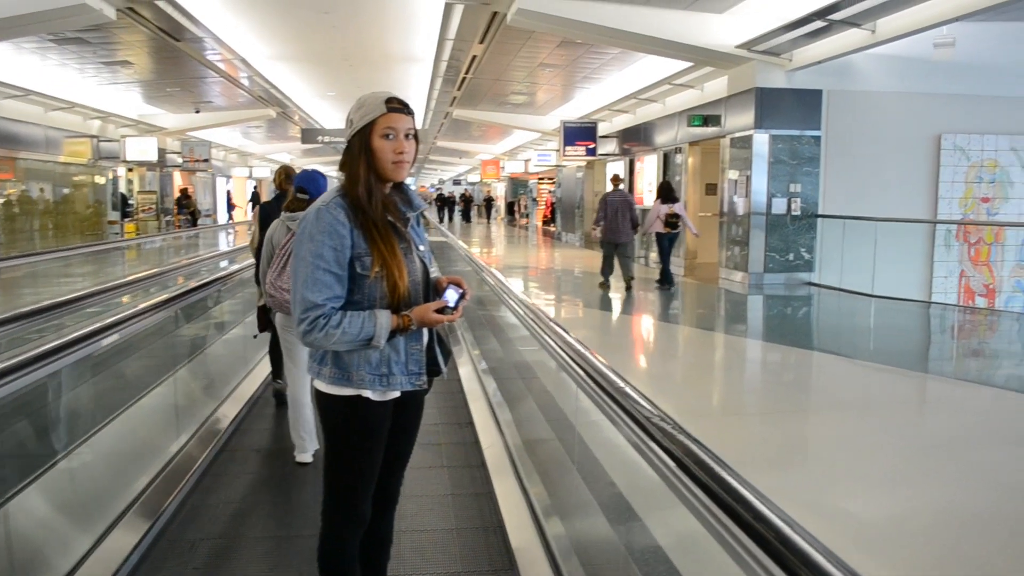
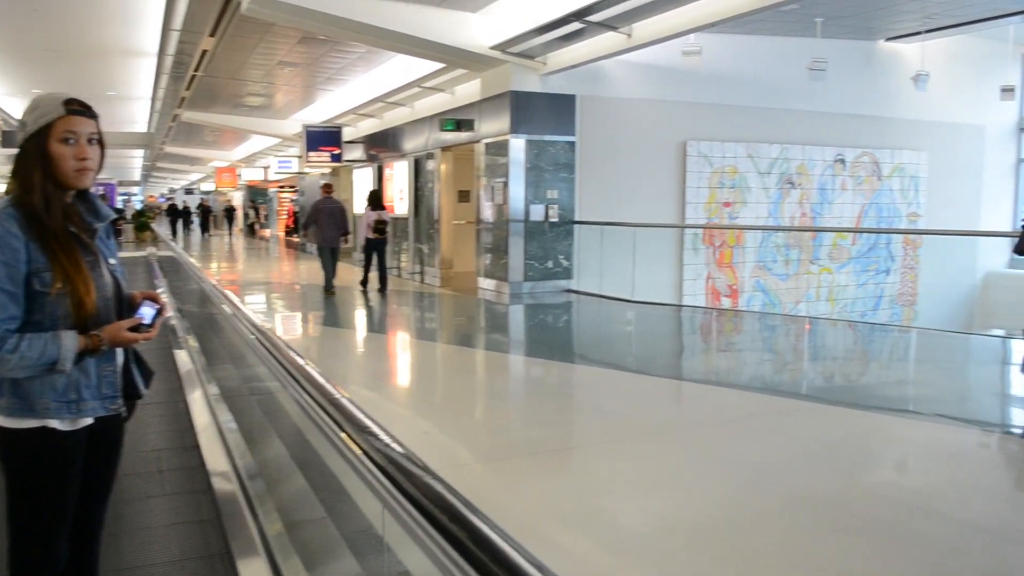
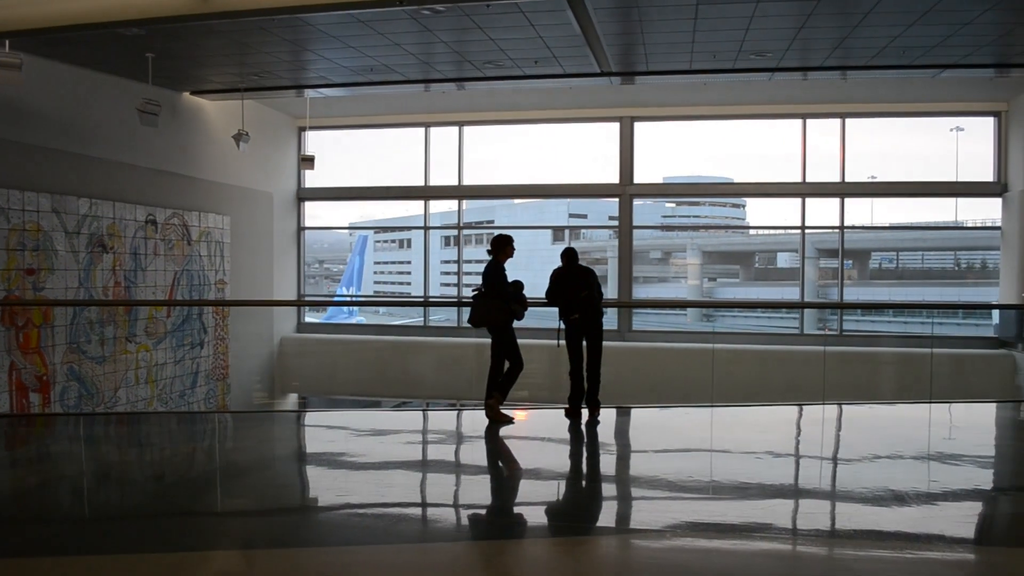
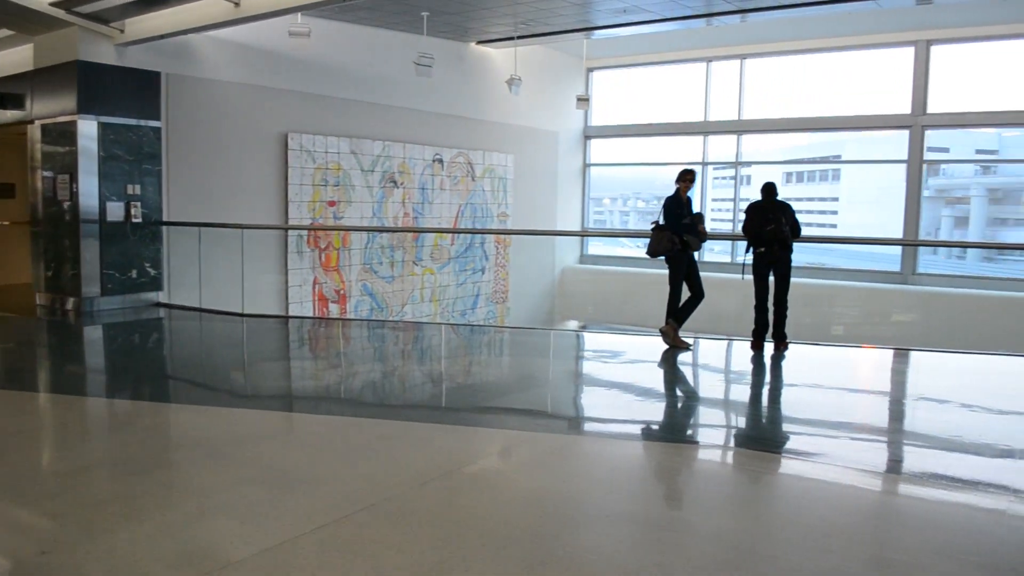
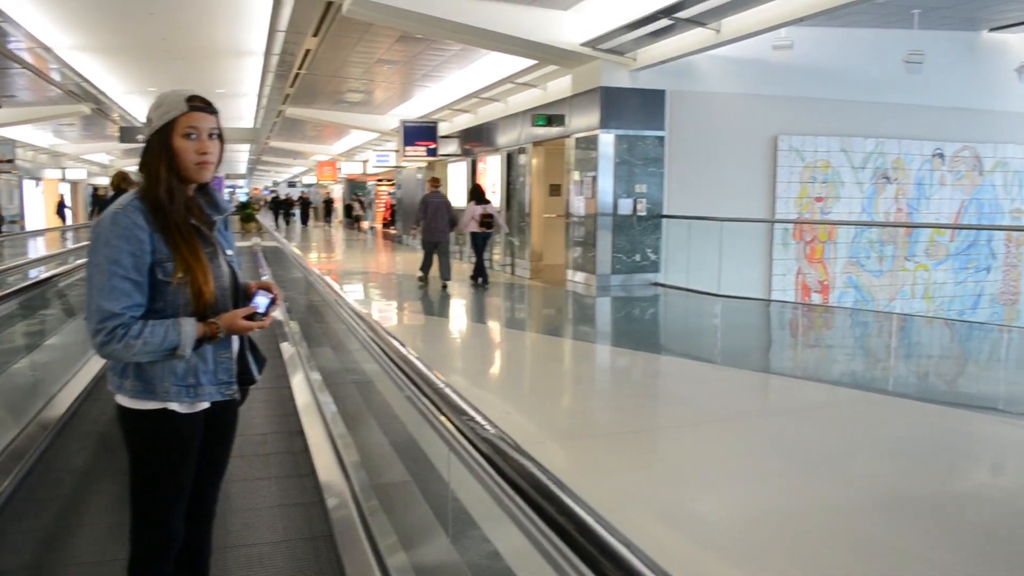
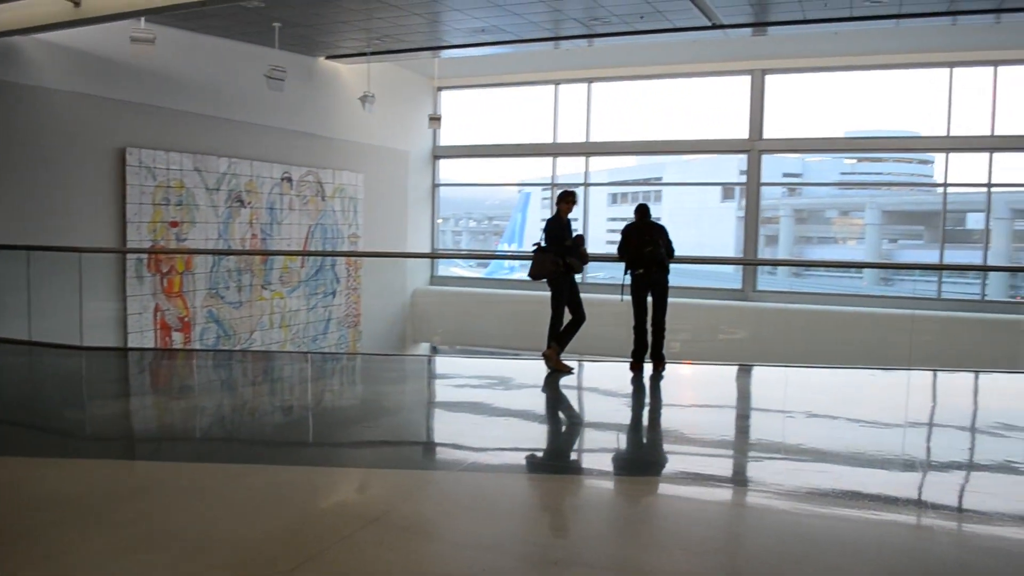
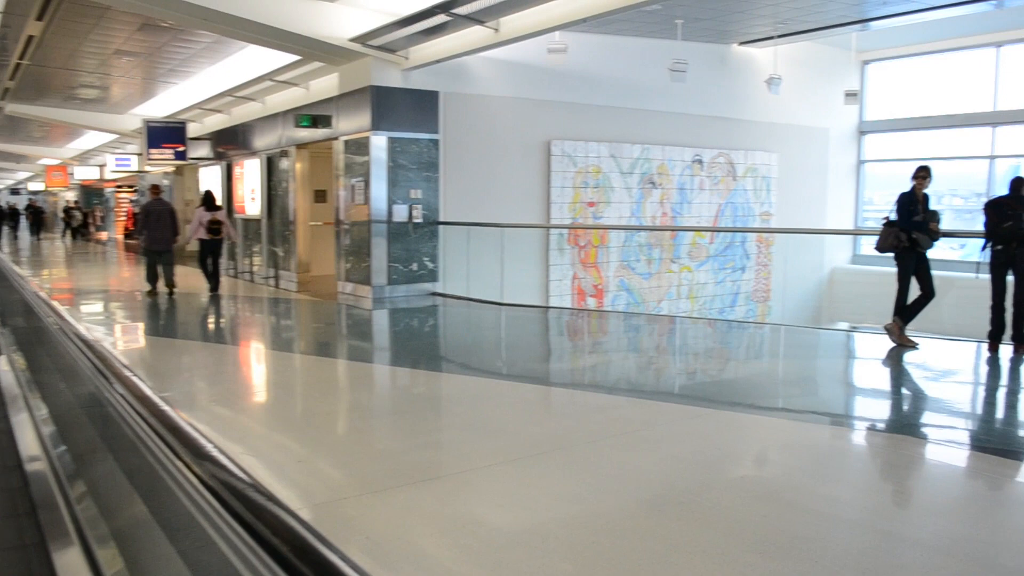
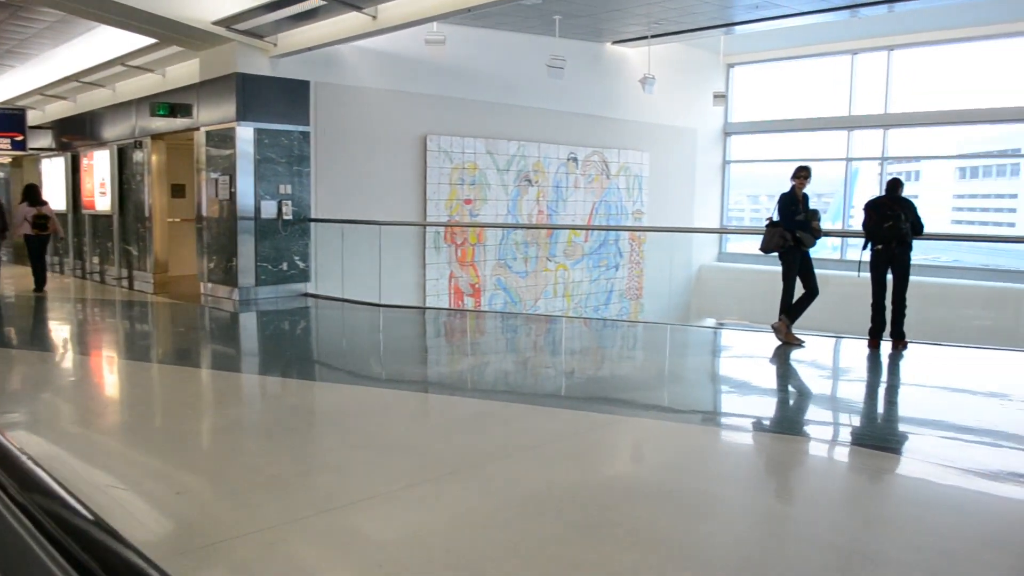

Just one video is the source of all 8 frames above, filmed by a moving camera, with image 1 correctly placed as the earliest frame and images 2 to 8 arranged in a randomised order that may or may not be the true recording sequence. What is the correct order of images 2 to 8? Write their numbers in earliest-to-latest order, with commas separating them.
5, 2, 7, 8, 4, 6, 3
